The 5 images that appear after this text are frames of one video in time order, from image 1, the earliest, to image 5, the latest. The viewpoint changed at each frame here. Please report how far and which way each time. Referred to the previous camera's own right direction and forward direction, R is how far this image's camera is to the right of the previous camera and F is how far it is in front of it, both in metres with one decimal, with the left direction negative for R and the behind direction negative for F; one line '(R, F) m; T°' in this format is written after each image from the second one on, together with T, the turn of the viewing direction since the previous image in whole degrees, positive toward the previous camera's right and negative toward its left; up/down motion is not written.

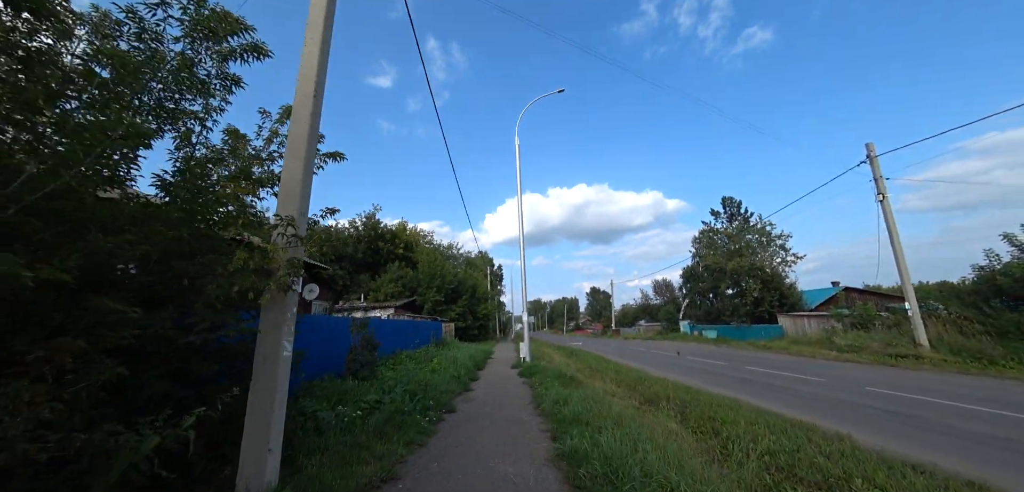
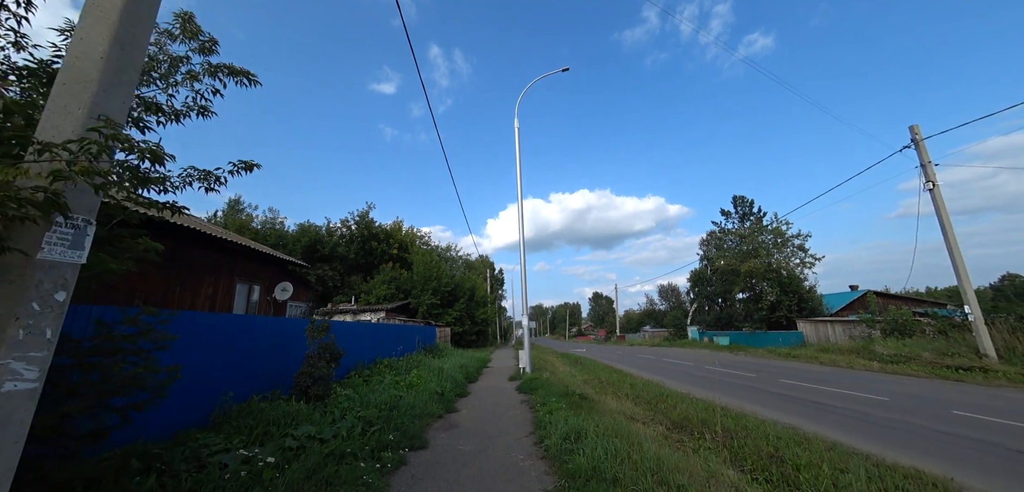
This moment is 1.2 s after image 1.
(+0.1, +1.7) m; 0°
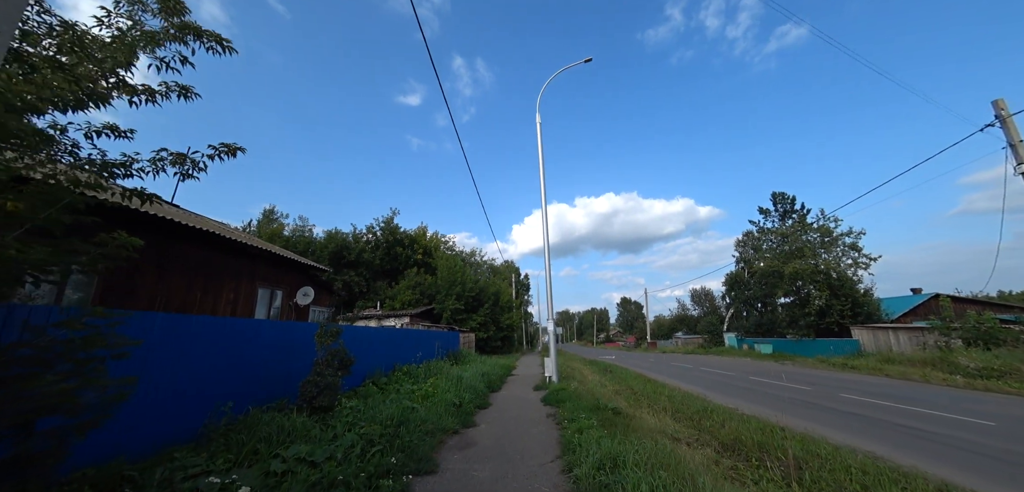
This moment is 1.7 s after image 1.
(+0.1, +0.7) m; -4°
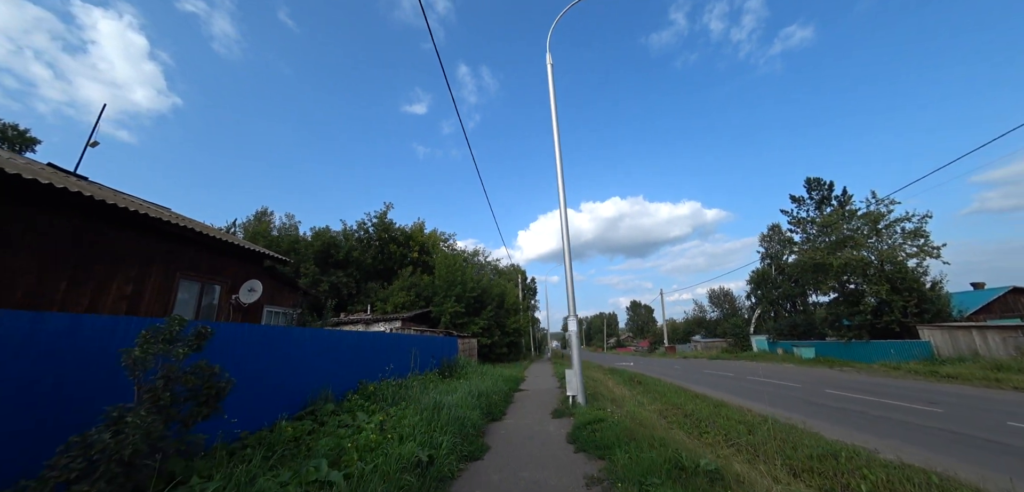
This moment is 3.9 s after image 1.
(0.0, +3.1) m; -1°
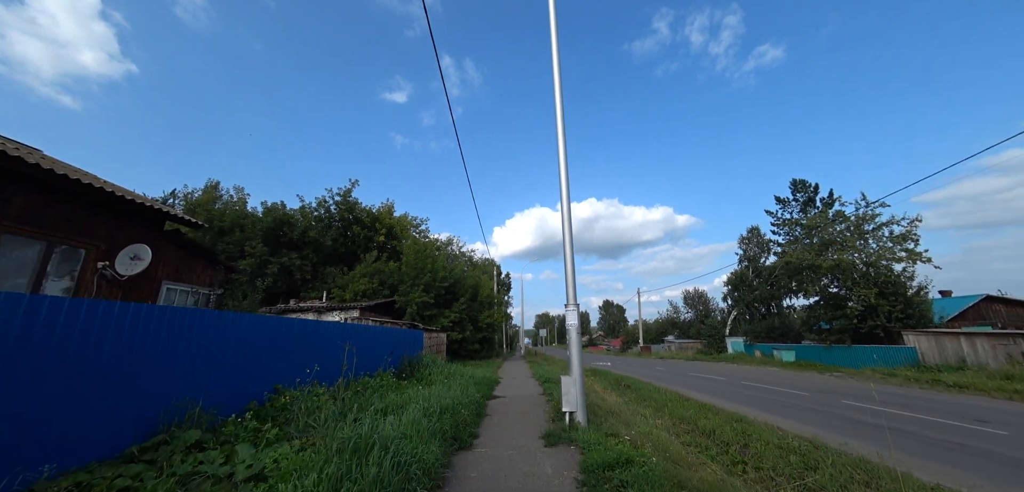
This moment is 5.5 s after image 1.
(-0.1, +2.2) m; +4°
